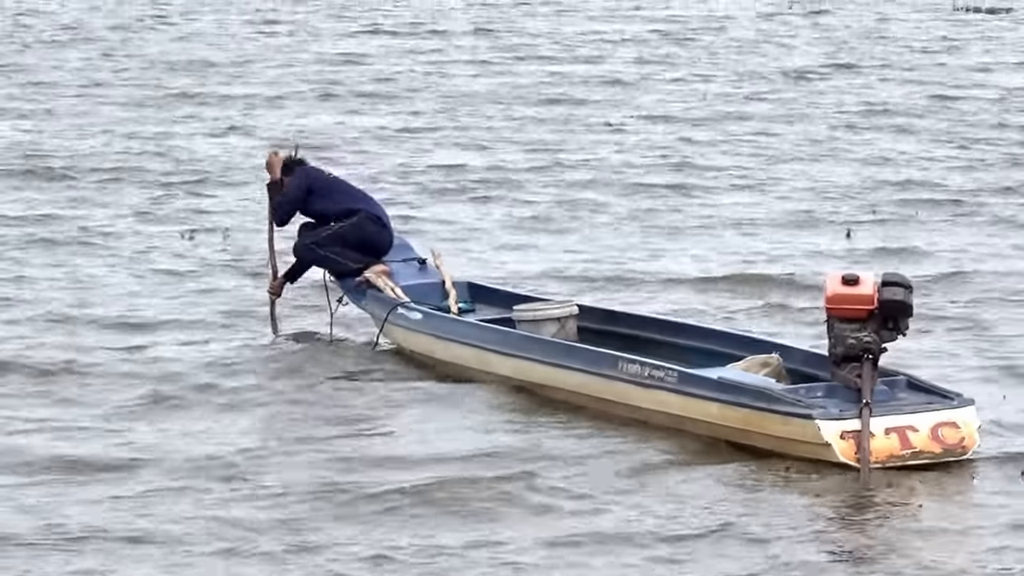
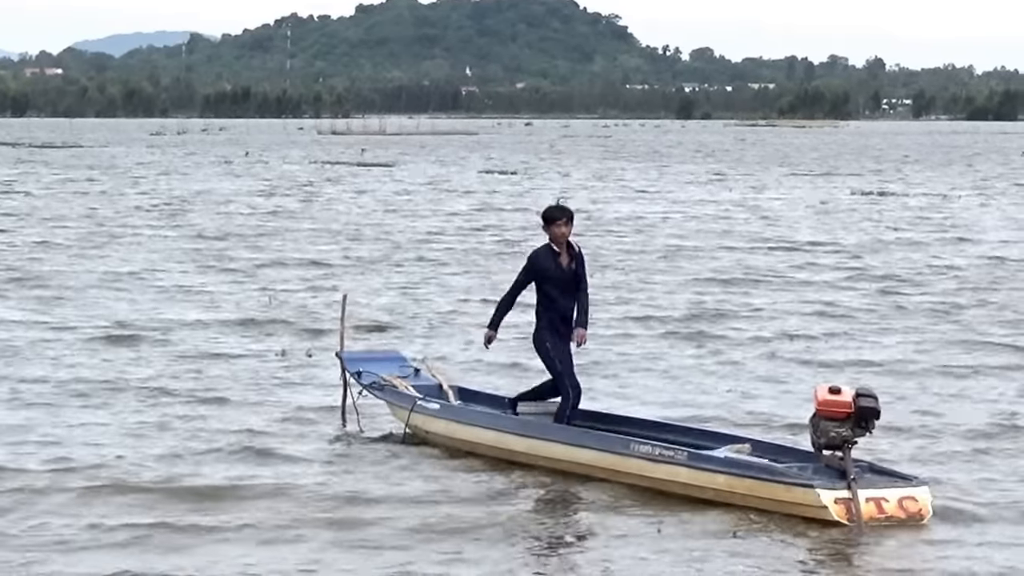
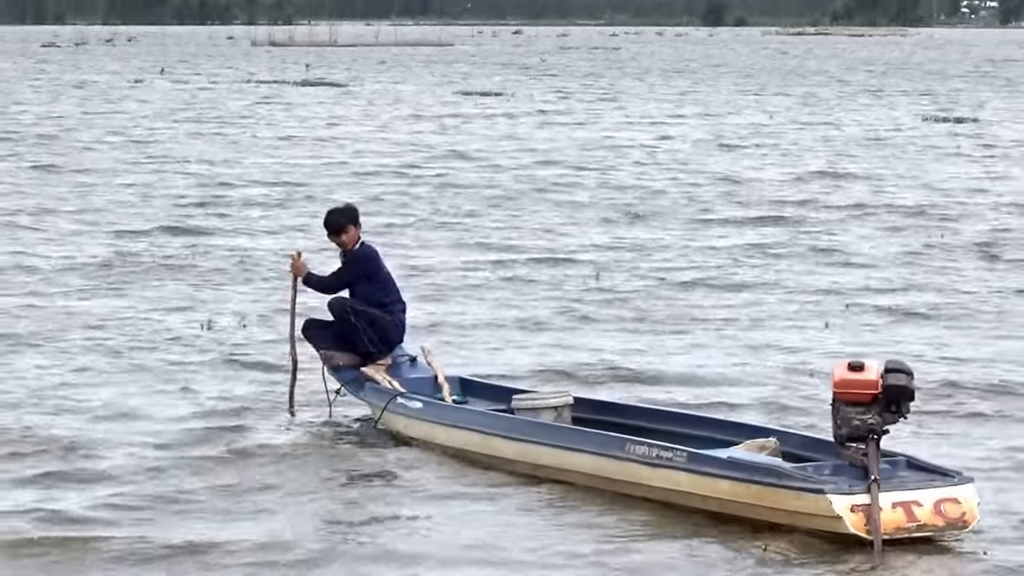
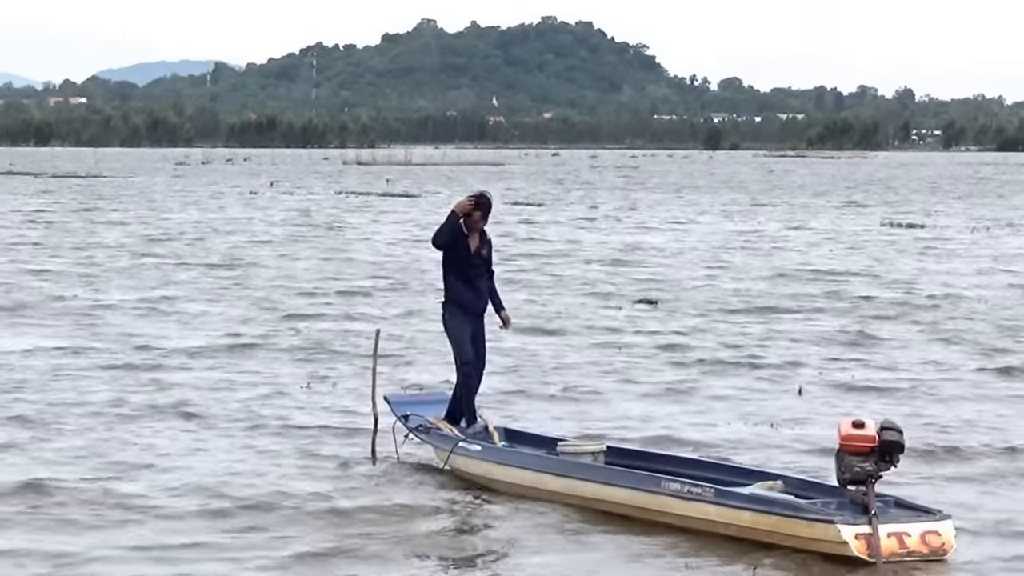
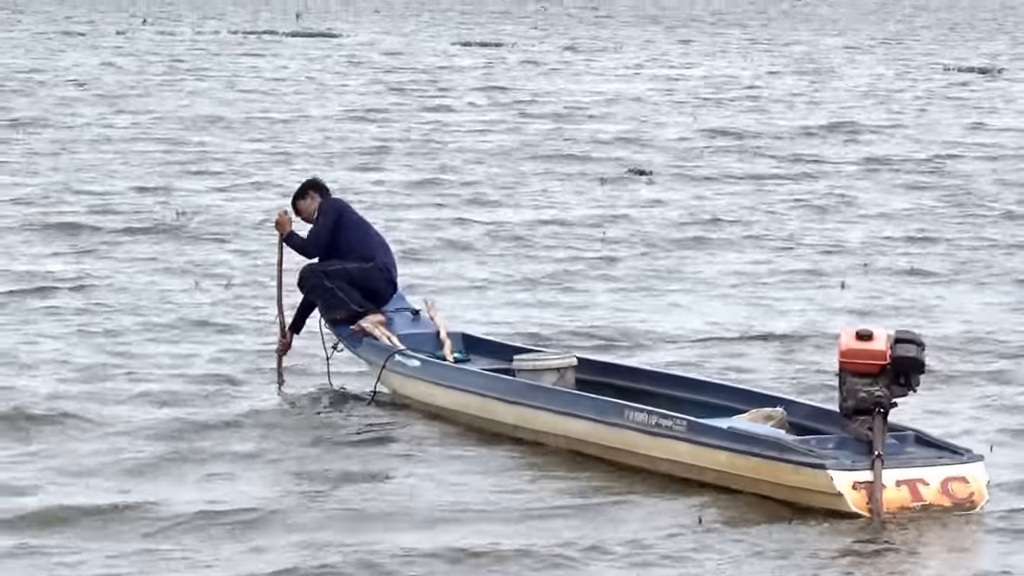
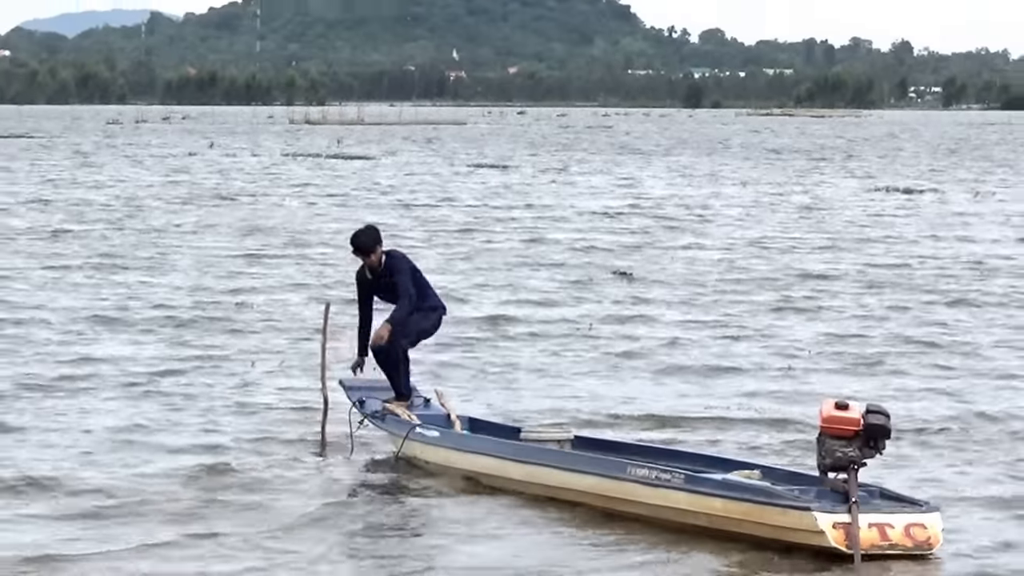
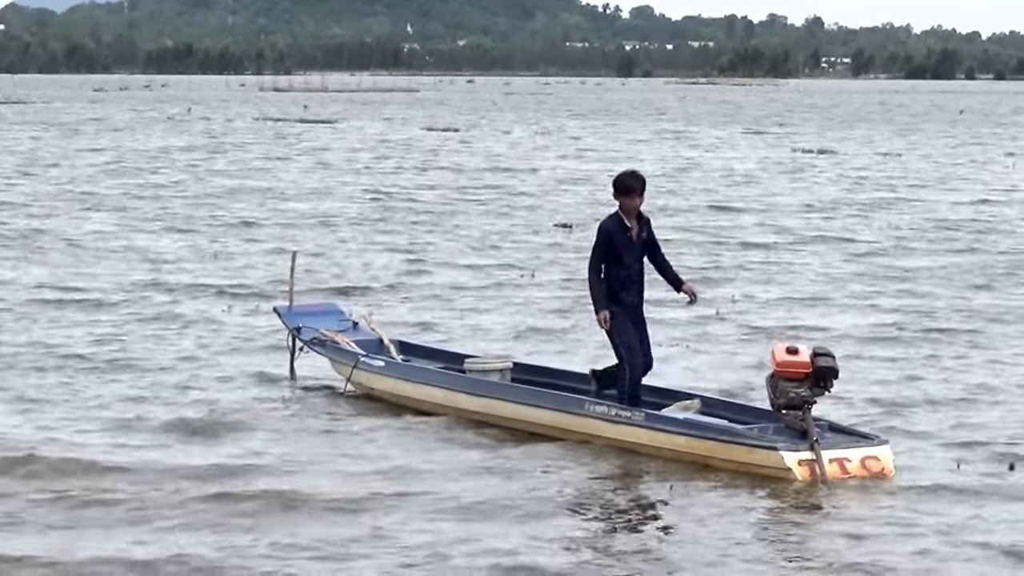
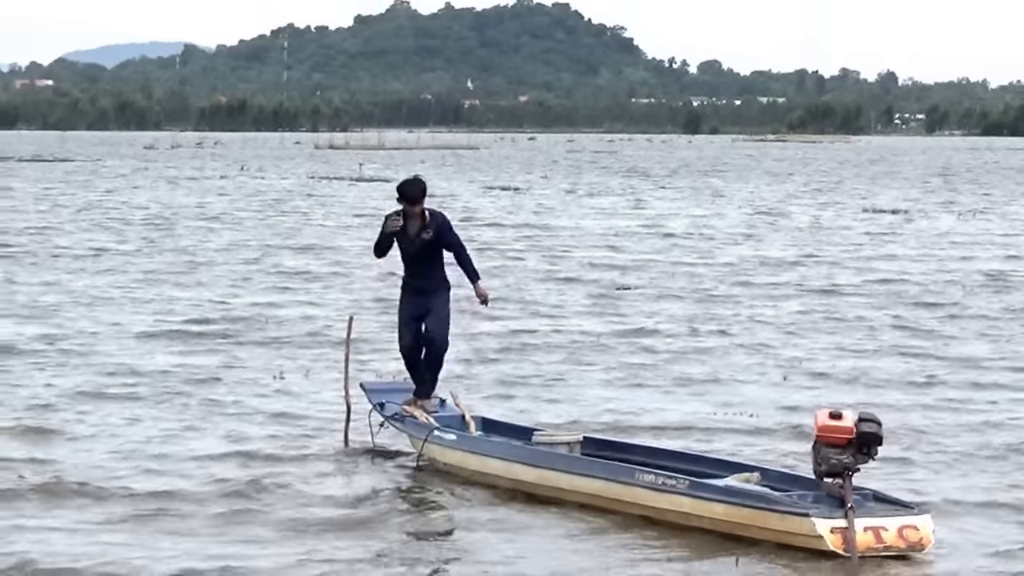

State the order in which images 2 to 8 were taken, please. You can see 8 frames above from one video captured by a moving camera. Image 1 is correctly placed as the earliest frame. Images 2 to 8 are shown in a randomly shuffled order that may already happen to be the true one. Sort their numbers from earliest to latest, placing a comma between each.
5, 3, 6, 8, 4, 2, 7
